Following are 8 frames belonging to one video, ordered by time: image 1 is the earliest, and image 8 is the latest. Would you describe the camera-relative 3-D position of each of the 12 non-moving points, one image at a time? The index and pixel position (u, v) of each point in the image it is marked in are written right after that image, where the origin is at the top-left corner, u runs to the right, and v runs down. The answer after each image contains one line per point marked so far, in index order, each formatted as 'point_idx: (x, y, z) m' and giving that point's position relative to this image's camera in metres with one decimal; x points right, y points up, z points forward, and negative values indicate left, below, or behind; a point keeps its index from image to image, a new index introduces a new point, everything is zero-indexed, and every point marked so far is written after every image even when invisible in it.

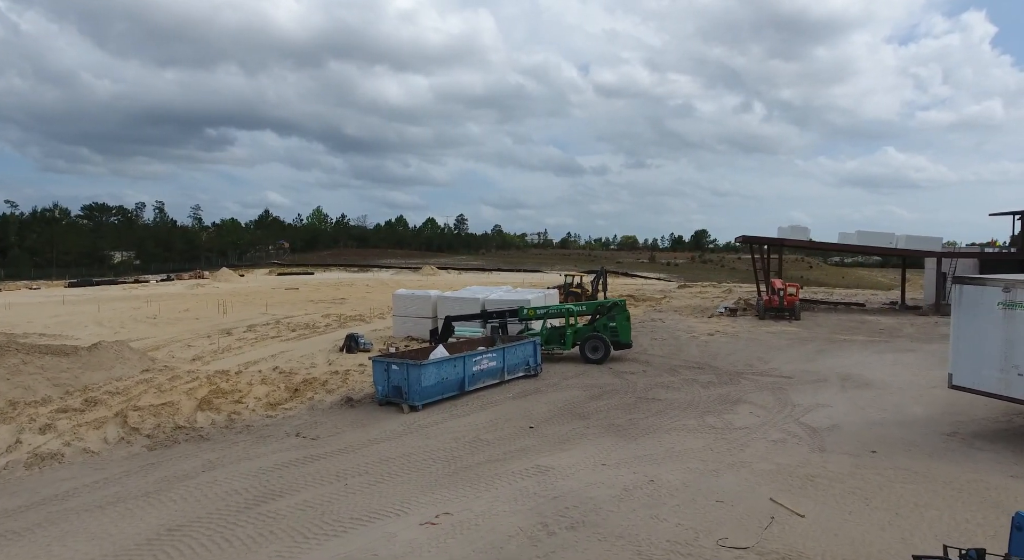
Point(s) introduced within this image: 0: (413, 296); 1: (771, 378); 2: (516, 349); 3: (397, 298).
0: (-3.1, -0.6, +19.1) m
1: (+5.8, -2.2, +13.9) m
2: (+0.3, -1.4, +13.1) m
3: (-3.6, -0.6, +19.2) m
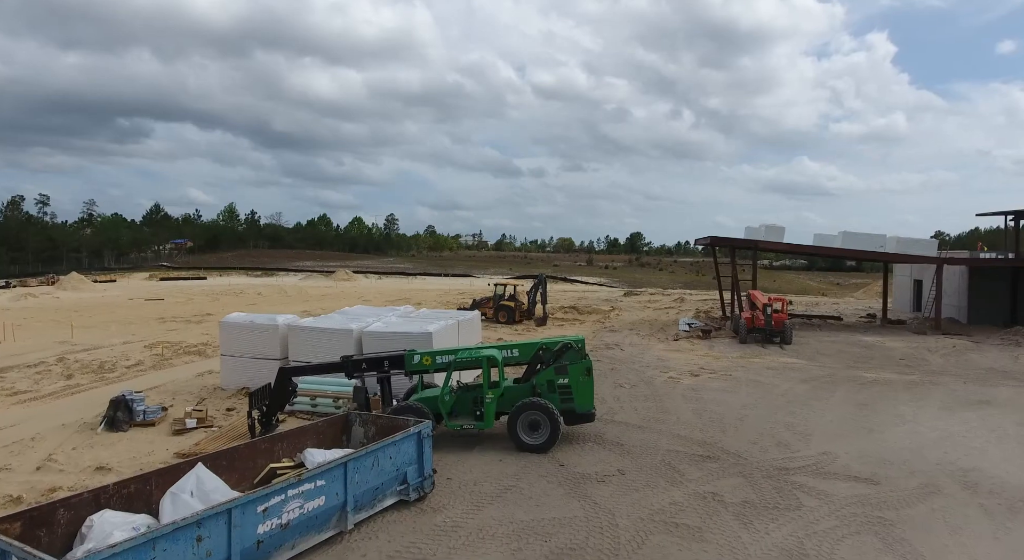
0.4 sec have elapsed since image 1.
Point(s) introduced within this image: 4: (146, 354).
0: (-5.2, -0.9, +12.2) m
1: (+4.2, -2.5, +8.0) m
2: (-1.2, -1.7, +6.6) m
3: (-5.7, -1.0, +12.4) m
4: (-9.7, -2.0, +16.2) m
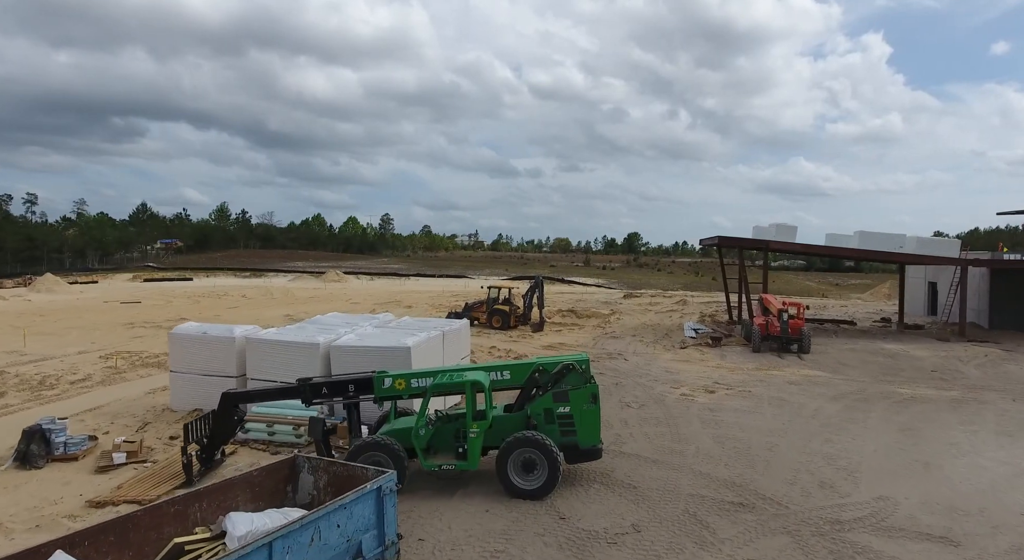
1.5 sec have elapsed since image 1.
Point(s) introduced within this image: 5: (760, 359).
0: (-5.4, -1.0, +10.6) m
1: (+4.1, -2.6, +6.5) m
2: (-1.4, -1.8, +5.1) m
3: (-5.9, -1.1, +10.8) m
4: (-9.8, -2.1, +14.6) m
5: (+6.6, -2.1, +16.3) m
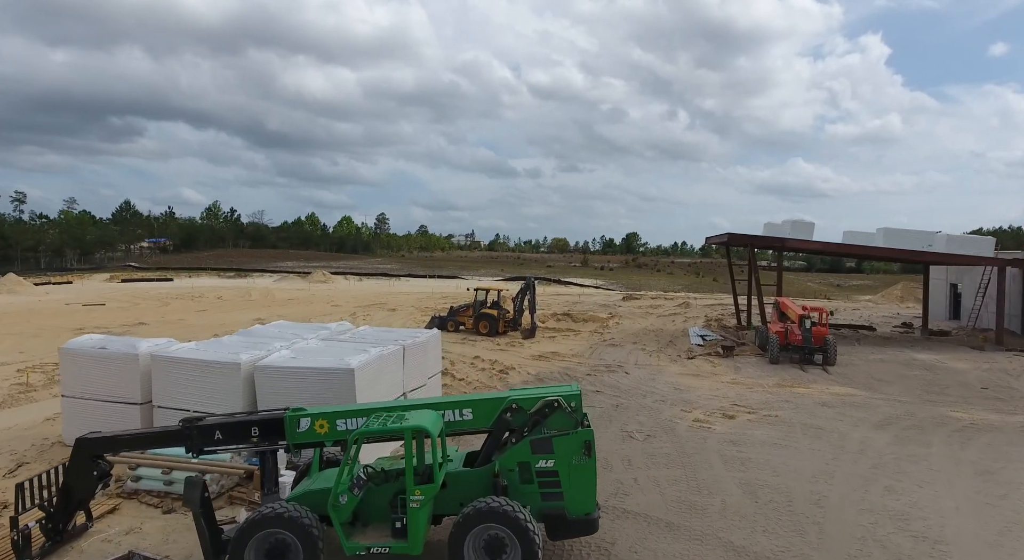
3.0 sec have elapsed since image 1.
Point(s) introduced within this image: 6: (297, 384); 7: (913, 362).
0: (-5.7, -1.1, +8.5) m
1: (+3.7, -2.7, +4.4) m
2: (-1.7, -1.9, +2.9) m
3: (-6.2, -1.1, +8.6) m
4: (-10.2, -2.1, +12.4) m
5: (+6.2, -2.2, +14.2) m
6: (-2.8, -1.4, +7.9) m
7: (+10.5, -2.2, +16.1) m
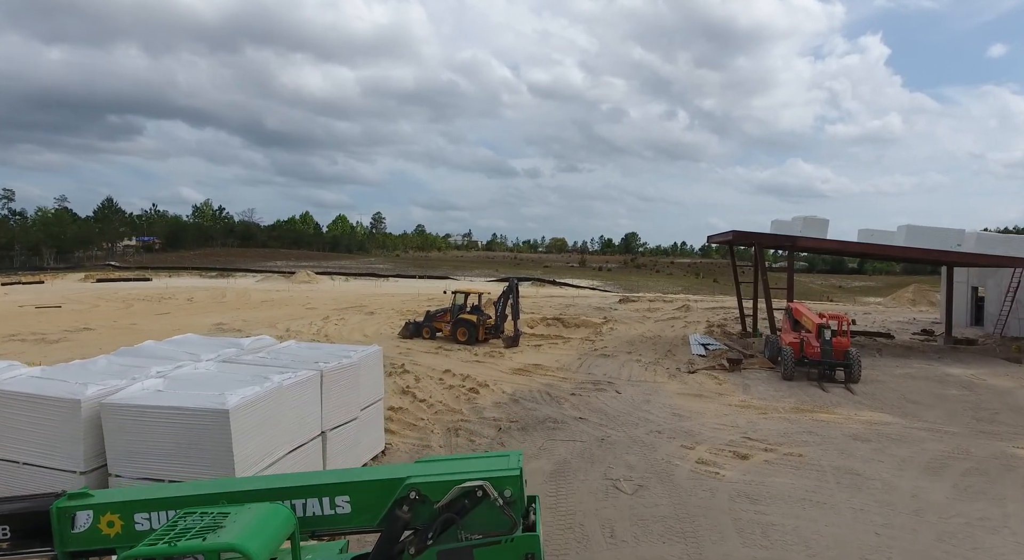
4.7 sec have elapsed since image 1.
0: (-6.3, -1.1, +6.4) m
1: (+3.2, -2.7, +2.3) m
2: (-2.3, -1.9, +0.8) m
3: (-6.8, -1.2, +6.5) m
4: (-10.8, -2.1, +10.3) m
5: (+5.6, -2.2, +12.0) m
6: (-3.3, -1.4, +5.8) m
7: (+9.9, -2.2, +14.0) m
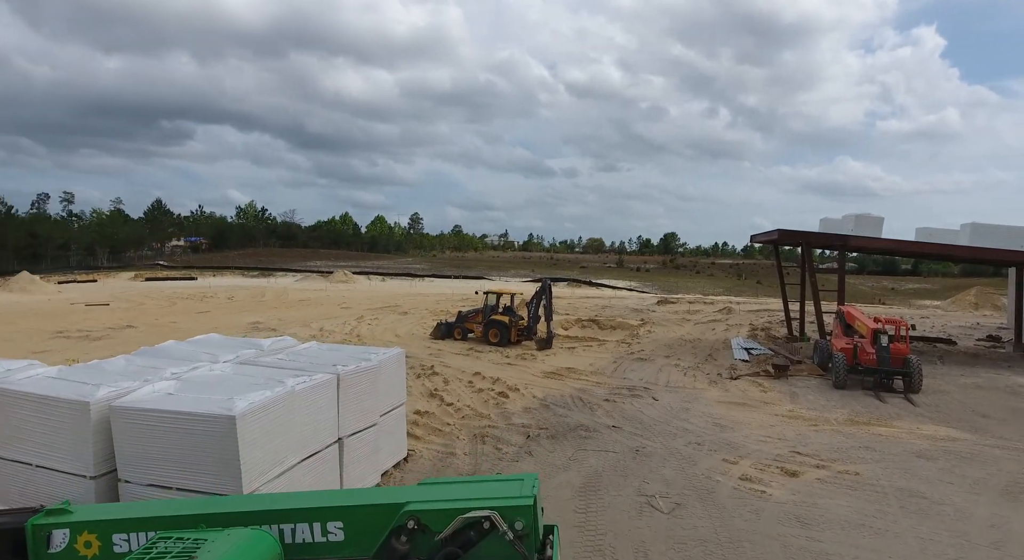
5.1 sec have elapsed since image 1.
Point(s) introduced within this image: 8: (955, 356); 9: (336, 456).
0: (-6.0, -1.1, +6.3) m
1: (+3.2, -2.7, +1.6) m
2: (-2.4, -1.9, +0.5) m
3: (-6.5, -1.1, +6.4) m
4: (-10.3, -2.1, +10.5) m
5: (+6.2, -2.3, +11.2) m
6: (-3.1, -1.4, +5.5) m
7: (+10.6, -2.3, +12.9) m
8: (+12.8, -2.2, +17.9) m
9: (-1.9, -1.9, +6.6) m
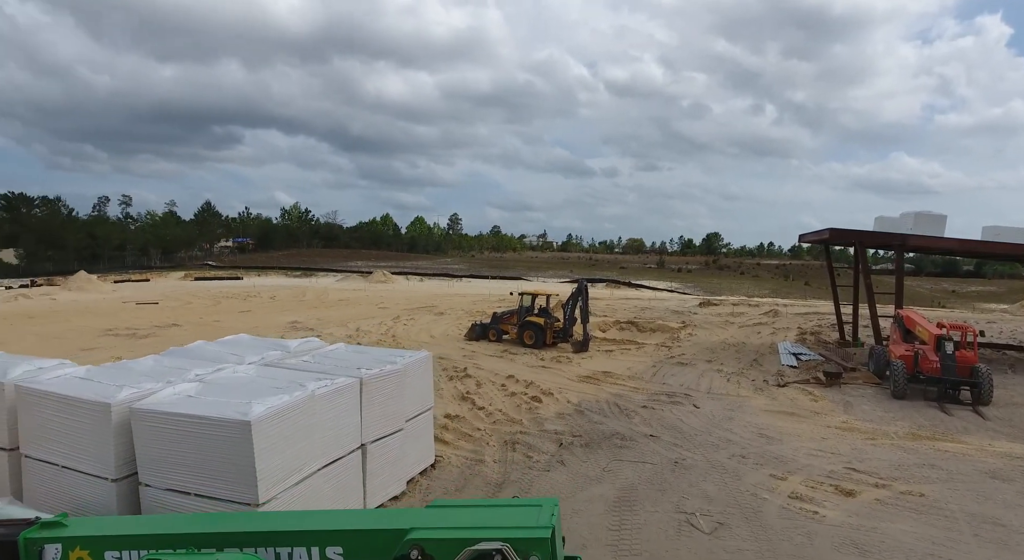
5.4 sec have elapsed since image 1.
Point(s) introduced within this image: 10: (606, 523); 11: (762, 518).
0: (-5.7, -1.1, +6.3) m
1: (+3.1, -2.8, +1.0) m
2: (-2.4, -1.9, +0.3) m
3: (-6.2, -1.1, +6.5) m
4: (-9.7, -2.1, +10.8) m
5: (+6.8, -2.3, +10.5) m
6: (-2.9, -1.4, +5.4) m
7: (+11.3, -2.3, +11.8) m
8: (+13.8, -2.2, +16.7) m
9: (-1.6, -1.9, +6.4) m
10: (+1.0, -2.5, +6.2) m
11: (+2.5, -2.4, +6.3) m
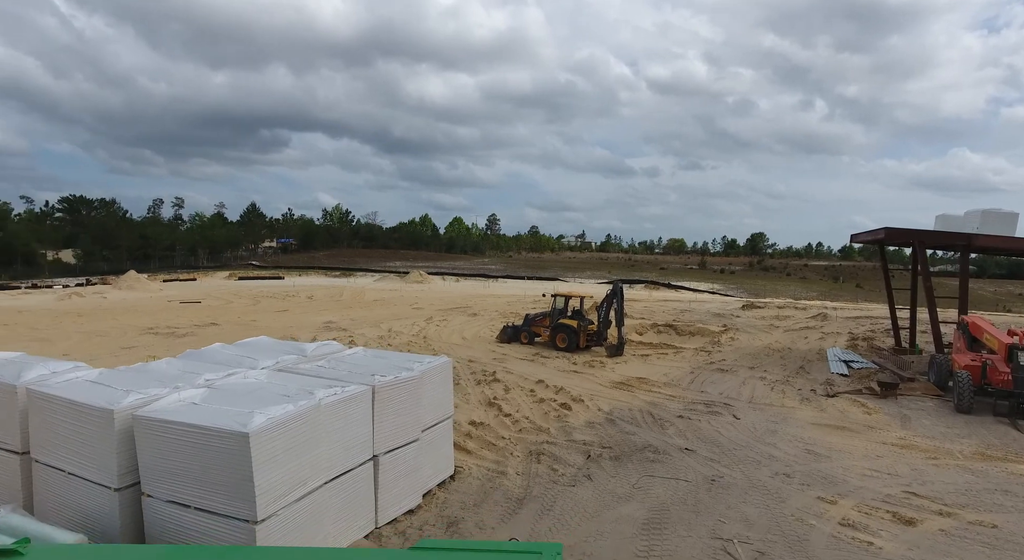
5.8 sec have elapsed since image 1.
0: (-5.5, -1.1, +6.2) m
1: (+3.0, -2.8, +0.4) m
2: (-2.6, -1.9, 0.0) m
3: (-6.0, -1.1, +6.4) m
4: (-9.2, -2.1, +10.9) m
5: (+7.2, -2.3, +9.6) m
6: (-2.7, -1.4, +5.1) m
7: (+11.8, -2.4, +10.7) m
8: (+14.6, -2.3, +15.4) m
9: (-1.4, -1.9, +6.0) m
10: (+1.1, -2.5, +5.7) m
11: (+2.7, -2.5, +5.7) m
